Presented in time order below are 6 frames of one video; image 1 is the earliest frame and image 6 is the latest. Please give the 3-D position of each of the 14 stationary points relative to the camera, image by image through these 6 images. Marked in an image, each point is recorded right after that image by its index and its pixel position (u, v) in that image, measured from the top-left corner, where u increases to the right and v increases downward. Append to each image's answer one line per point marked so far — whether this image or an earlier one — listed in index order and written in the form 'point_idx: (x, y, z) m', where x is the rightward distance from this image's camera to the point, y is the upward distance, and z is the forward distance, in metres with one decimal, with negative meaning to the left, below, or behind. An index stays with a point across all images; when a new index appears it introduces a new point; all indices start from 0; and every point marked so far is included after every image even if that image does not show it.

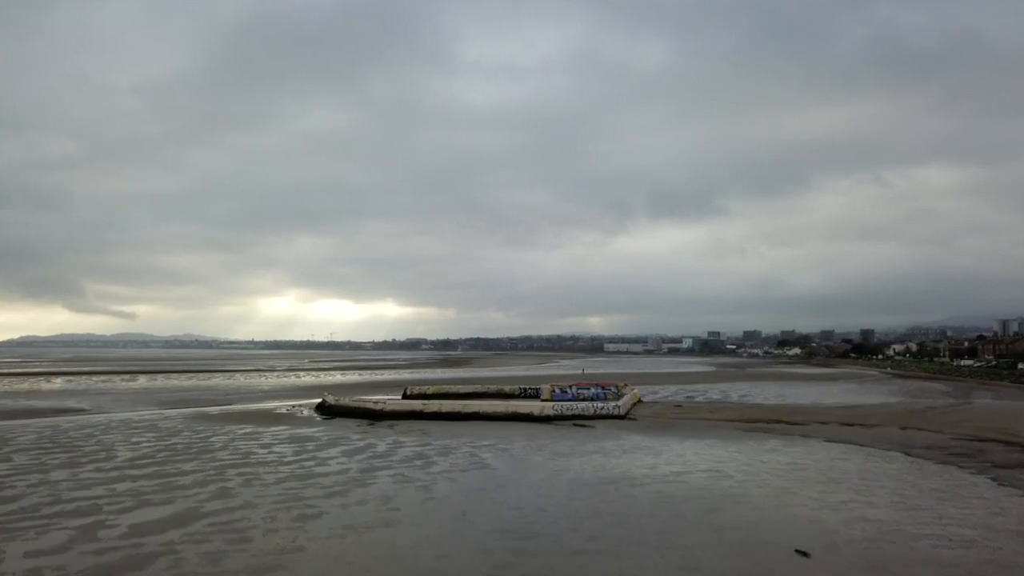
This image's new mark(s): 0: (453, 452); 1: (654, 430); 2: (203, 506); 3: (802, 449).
0: (-1.5, -4.0, +15.8) m
1: (+4.4, -4.3, +19.8) m
2: (-5.0, -3.6, +10.5) m
3: (+7.2, -4.0, +16.1) m
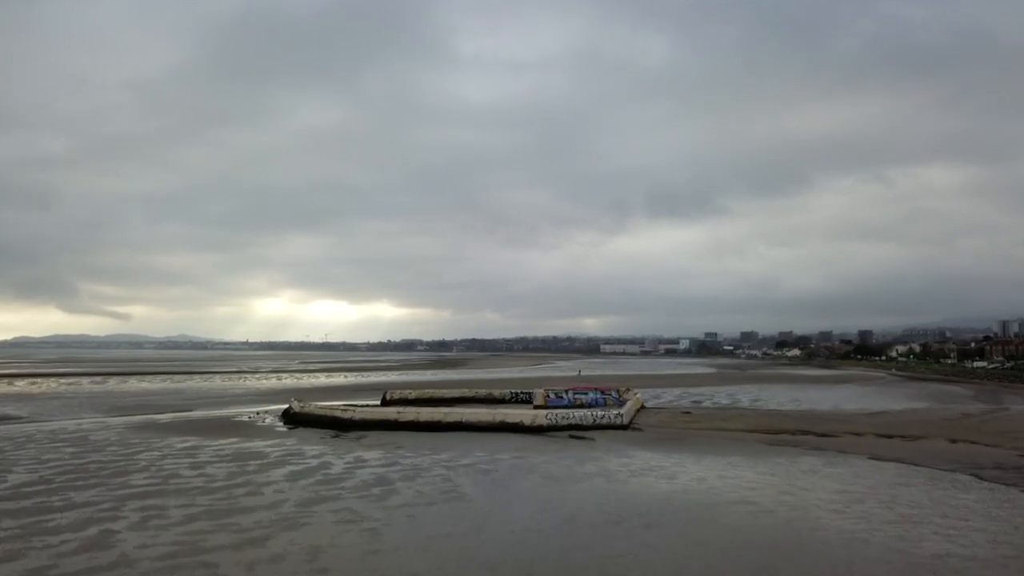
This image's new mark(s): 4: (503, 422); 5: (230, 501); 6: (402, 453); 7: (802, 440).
0: (-1.8, -3.7, +12.9) m
1: (+4.0, -4.1, +17.0) m
2: (-5.4, -3.3, +7.7) m
3: (+6.8, -3.7, +13.3) m
4: (-0.3, -4.1, +19.5) m
5: (-4.7, -3.5, +10.8) m
6: (-2.6, -4.0, +15.5) m
7: (+7.8, -4.1, +17.4) m
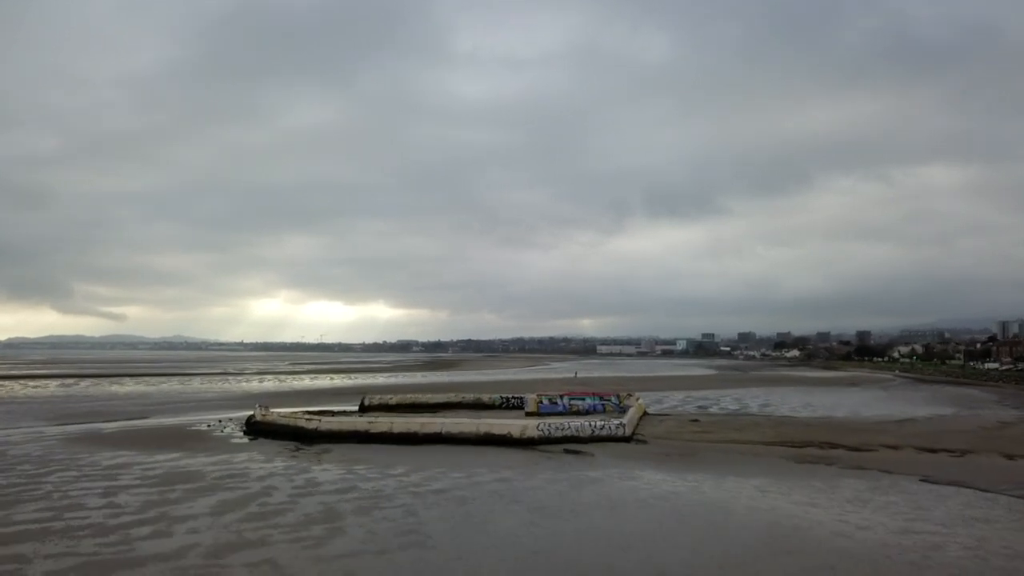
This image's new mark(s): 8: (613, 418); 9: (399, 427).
0: (-2.1, -3.5, +10.5) m
1: (+3.7, -3.9, +14.5) m
2: (-5.6, -3.0, +5.2) m
3: (+6.5, -3.5, +10.9) m
4: (-0.6, -3.9, +17.1) m
5: (-5.0, -3.3, +8.3) m
6: (-3.0, -3.8, +13.1) m
7: (+7.5, -3.9, +15.1) m
8: (+3.1, -4.0, +19.9) m
9: (-3.1, -3.8, +17.6) m
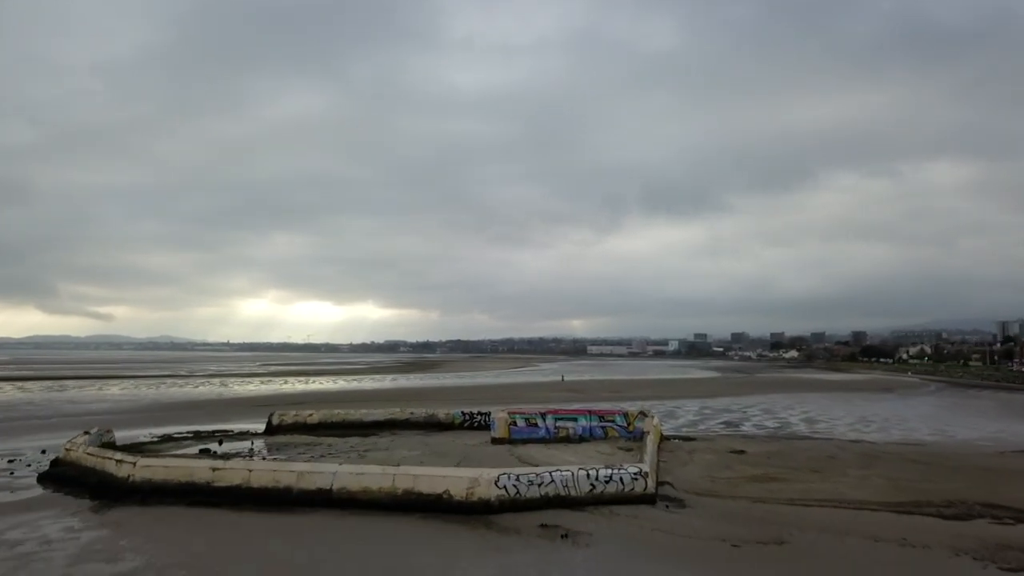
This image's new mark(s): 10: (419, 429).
0: (-2.9, -2.8, +3.2) m
1: (+2.8, -3.1, +7.4) m
2: (-6.4, -2.3, -2.1) m
3: (+5.7, -2.8, +3.7) m
4: (-1.5, -3.1, +9.9) m
5: (-5.8, -2.6, +1.1) m
6: (-3.8, -3.0, +5.8) m
7: (+6.6, -3.2, +7.9) m
8: (+2.2, -3.3, +12.7) m
9: (-4.0, -3.0, +10.4) m
10: (-2.8, -4.3, +19.5) m
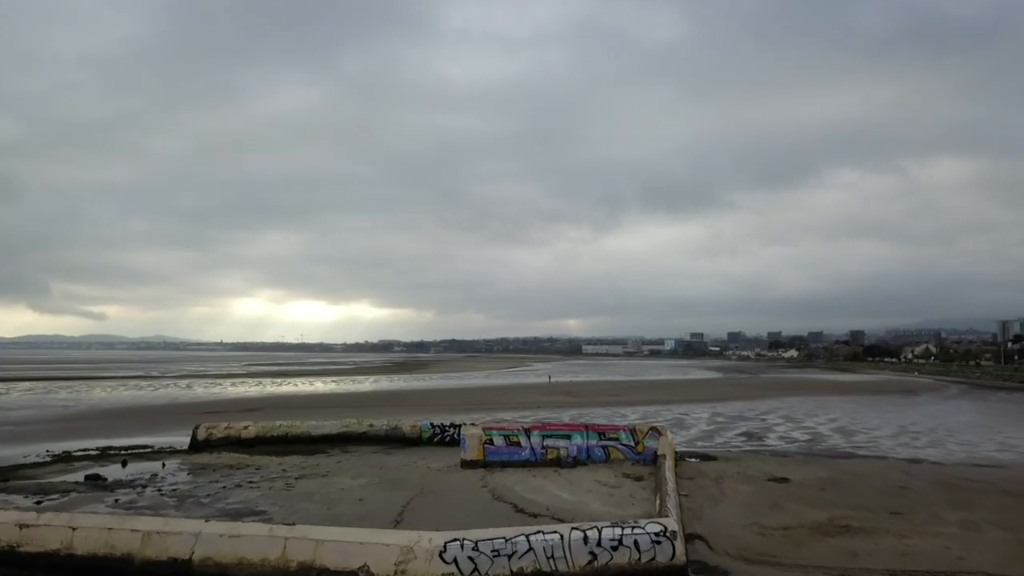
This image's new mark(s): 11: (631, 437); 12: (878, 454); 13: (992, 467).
0: (-3.3, -2.4, -0.3) m
1: (+2.4, -2.8, +3.9) m
2: (-6.7, -1.9, -5.7) m
3: (+5.3, -2.4, +0.3) m
4: (-2.0, -2.7, +6.3) m
5: (-6.1, -2.2, -2.5) m
6: (-4.2, -2.6, +2.3) m
7: (+6.2, -2.8, +4.5) m
8: (+1.7, -2.9, +9.2) m
9: (-4.4, -2.7, +6.8) m
10: (-3.3, -3.9, +16.0) m
11: (+2.3, -2.9, +12.5) m
12: (+8.9, -4.0, +15.6) m
13: (+10.1, -3.8, +13.5) m
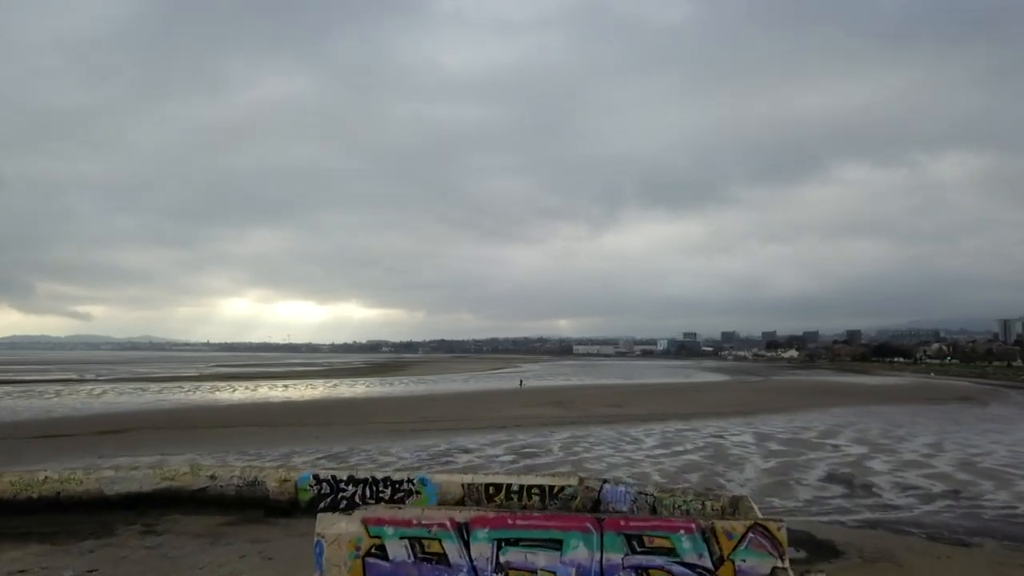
0: (-3.9, -1.6, -7.5) m
1: (+1.8, -2.0, -3.2) m
2: (-7.2, -1.1, -12.9) m
3: (+4.8, -1.7, -6.8) m
4: (-2.6, -2.0, -0.8) m
5: (-6.7, -1.4, -9.7) m
6: (-4.8, -1.9, -4.9) m
7: (+5.6, -2.0, -2.6) m
8: (+1.0, -2.1, +2.1) m
9: (-5.1, -1.9, -0.4) m
10: (-4.1, -3.1, +8.8) m
11: (+1.6, -2.1, +5.4) m
12: (+8.1, -3.2, +8.5) m
13: (+9.4, -3.0, +6.4) m
